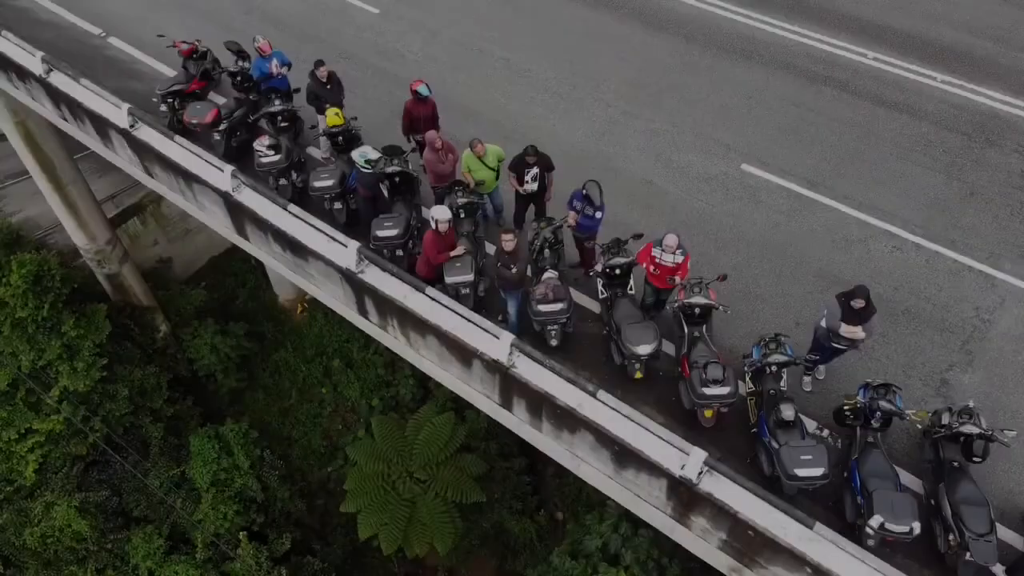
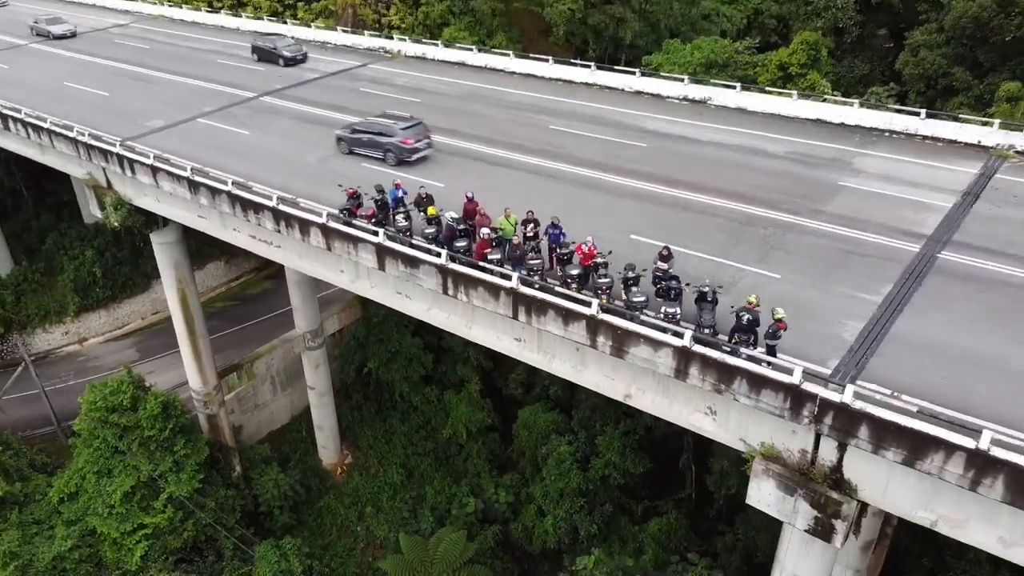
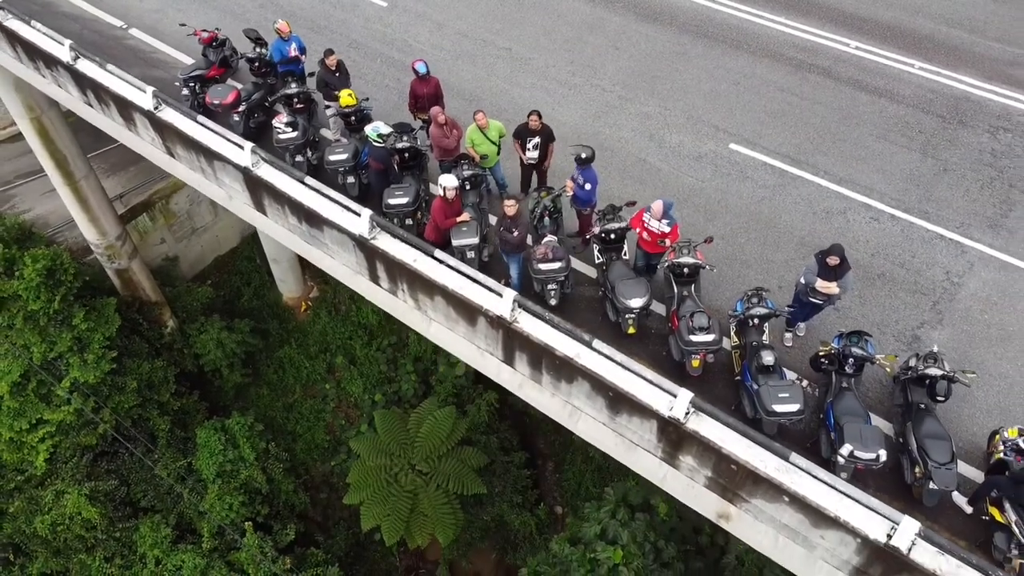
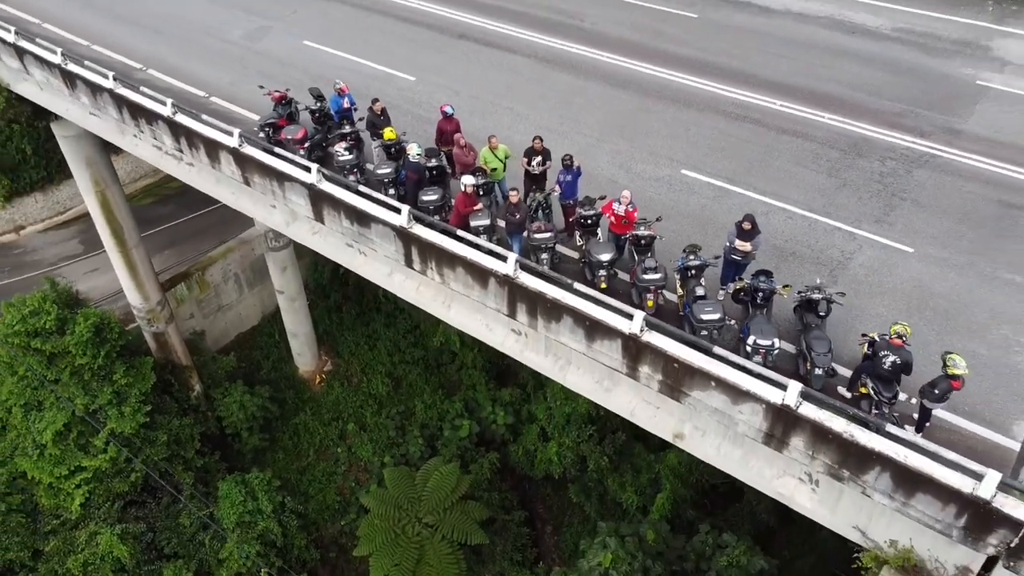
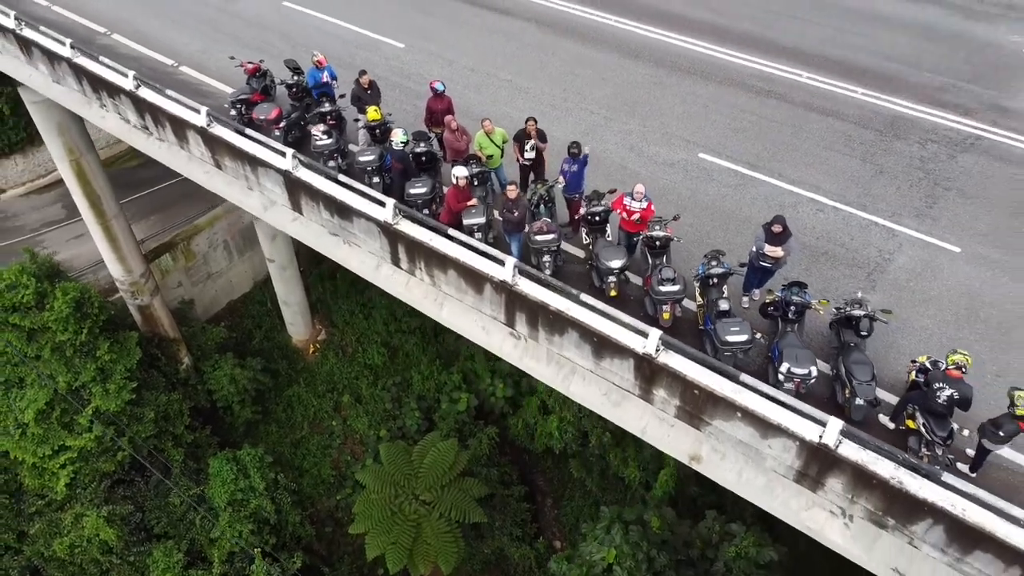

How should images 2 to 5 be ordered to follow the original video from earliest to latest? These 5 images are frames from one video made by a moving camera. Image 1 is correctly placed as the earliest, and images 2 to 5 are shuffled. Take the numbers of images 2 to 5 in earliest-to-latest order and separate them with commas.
3, 5, 4, 2
